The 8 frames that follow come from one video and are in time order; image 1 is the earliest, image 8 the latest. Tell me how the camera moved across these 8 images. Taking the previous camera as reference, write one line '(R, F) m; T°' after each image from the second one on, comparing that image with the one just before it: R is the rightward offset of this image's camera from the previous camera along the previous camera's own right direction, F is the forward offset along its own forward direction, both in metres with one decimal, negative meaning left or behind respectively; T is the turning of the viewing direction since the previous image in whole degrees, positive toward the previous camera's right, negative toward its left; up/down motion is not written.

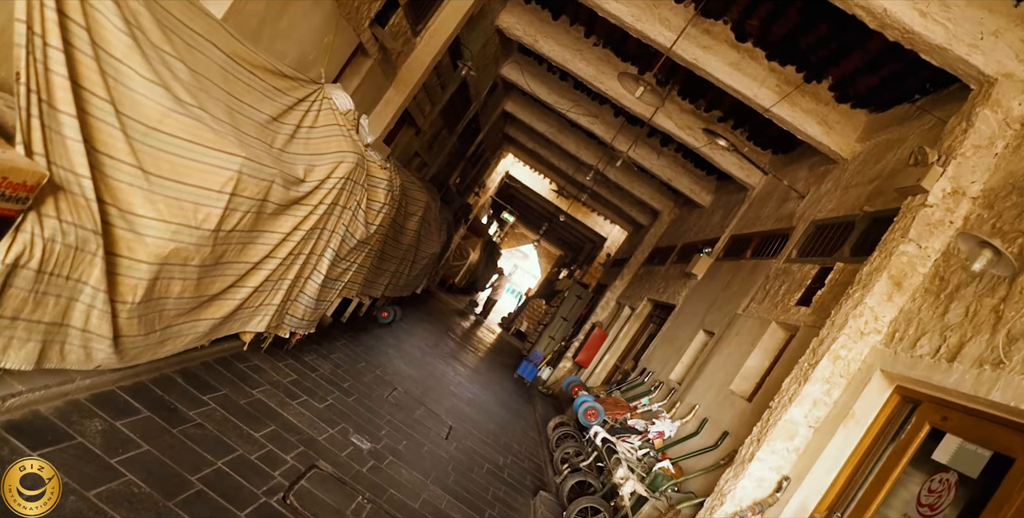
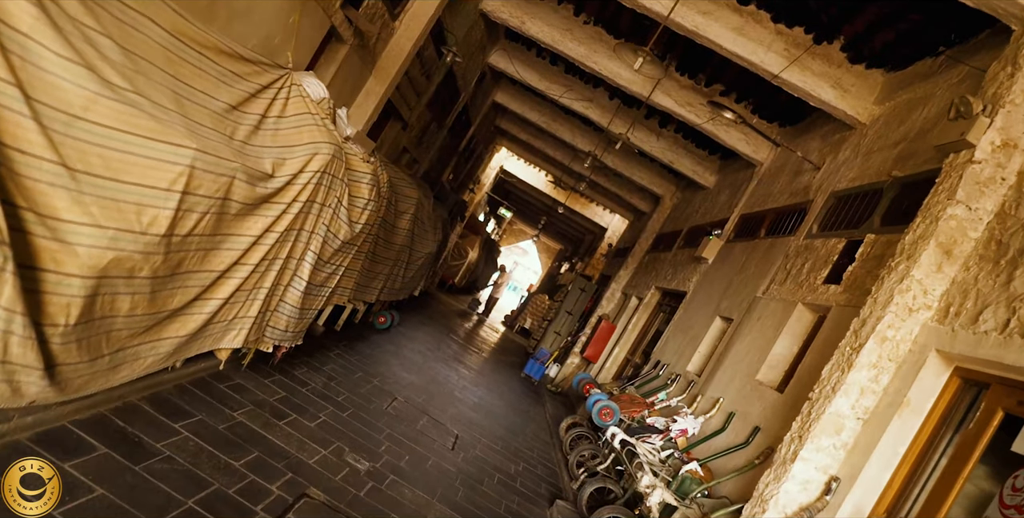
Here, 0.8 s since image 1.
(0.0, +0.4) m; 0°
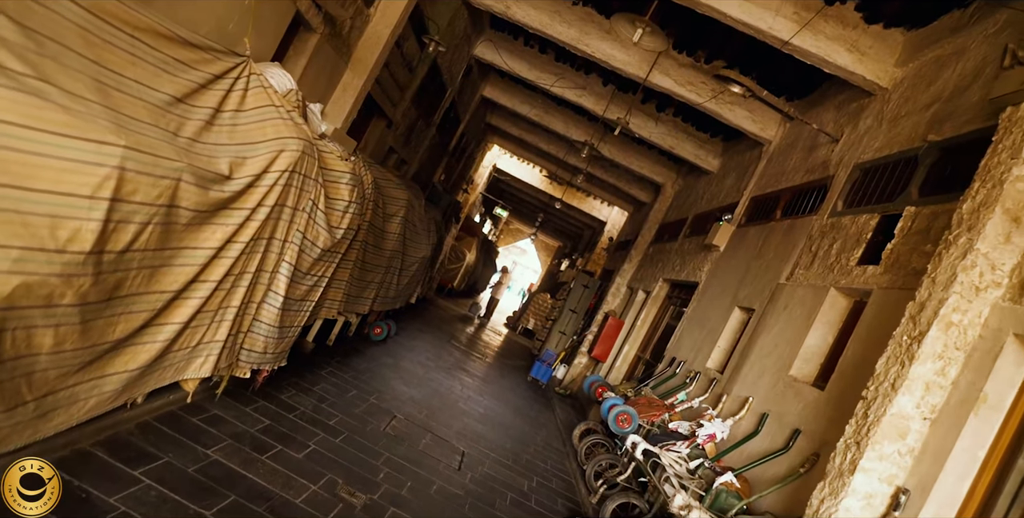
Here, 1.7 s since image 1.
(0.0, +0.4) m; 0°
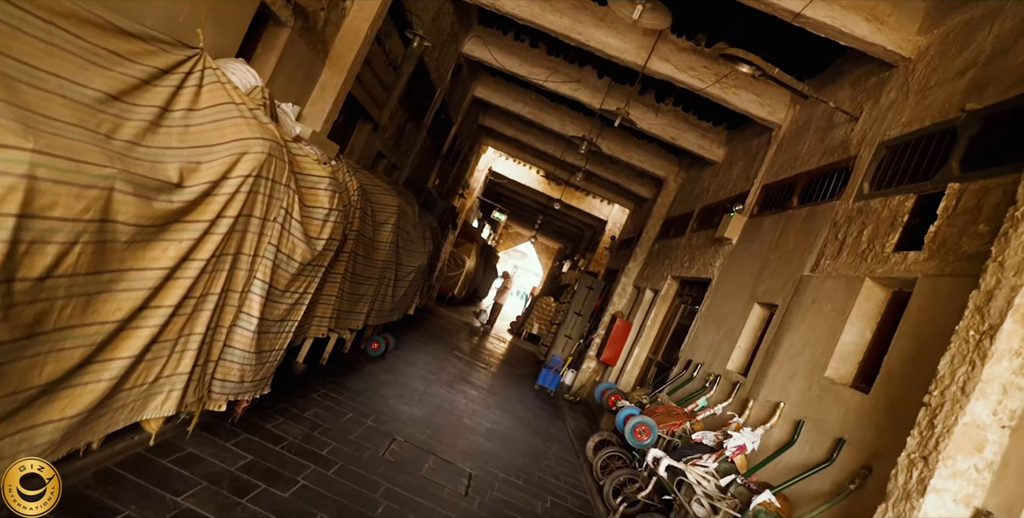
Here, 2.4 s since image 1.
(0.0, +0.4) m; 0°
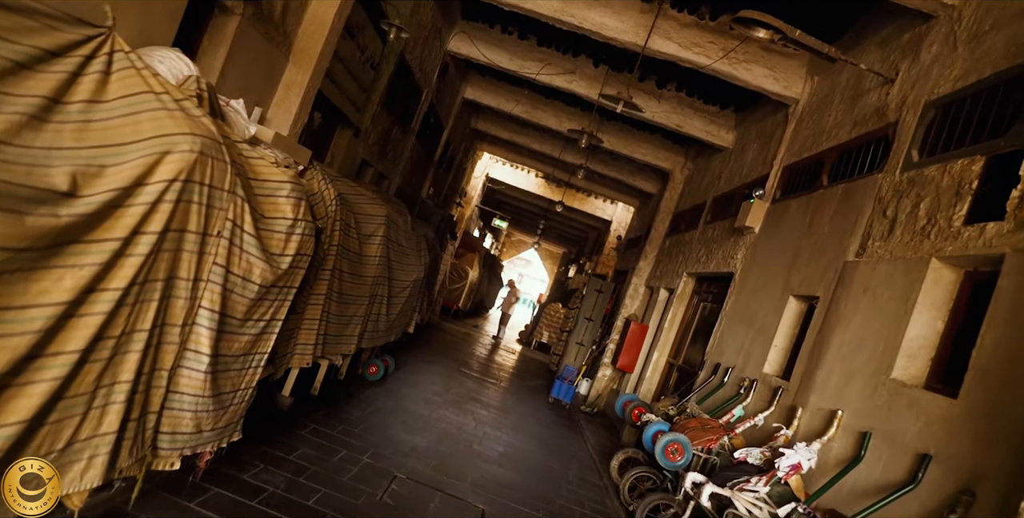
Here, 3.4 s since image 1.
(0.0, +0.5) m; 0°
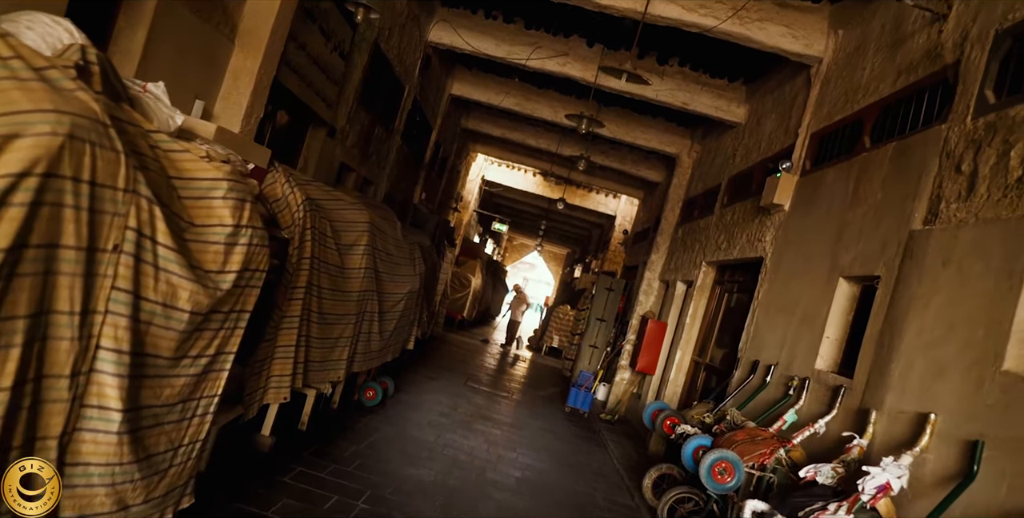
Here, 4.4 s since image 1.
(0.0, +0.6) m; 0°
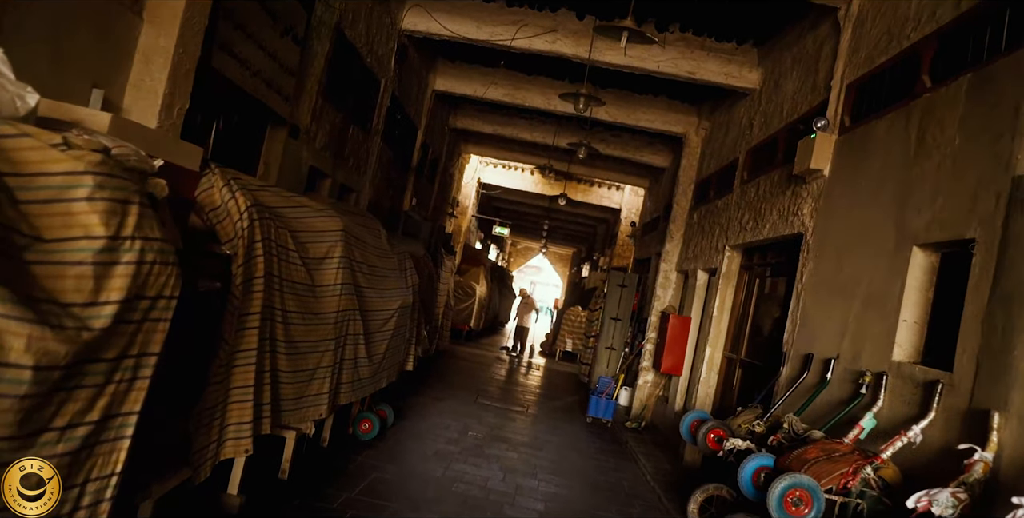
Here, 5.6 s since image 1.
(0.0, +0.7) m; 0°
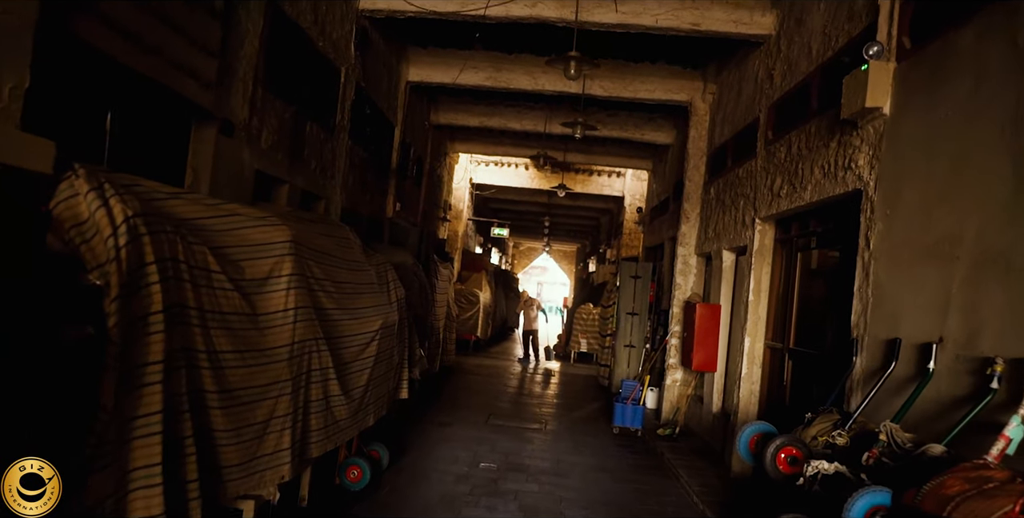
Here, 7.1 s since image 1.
(0.0, +0.8) m; 0°
